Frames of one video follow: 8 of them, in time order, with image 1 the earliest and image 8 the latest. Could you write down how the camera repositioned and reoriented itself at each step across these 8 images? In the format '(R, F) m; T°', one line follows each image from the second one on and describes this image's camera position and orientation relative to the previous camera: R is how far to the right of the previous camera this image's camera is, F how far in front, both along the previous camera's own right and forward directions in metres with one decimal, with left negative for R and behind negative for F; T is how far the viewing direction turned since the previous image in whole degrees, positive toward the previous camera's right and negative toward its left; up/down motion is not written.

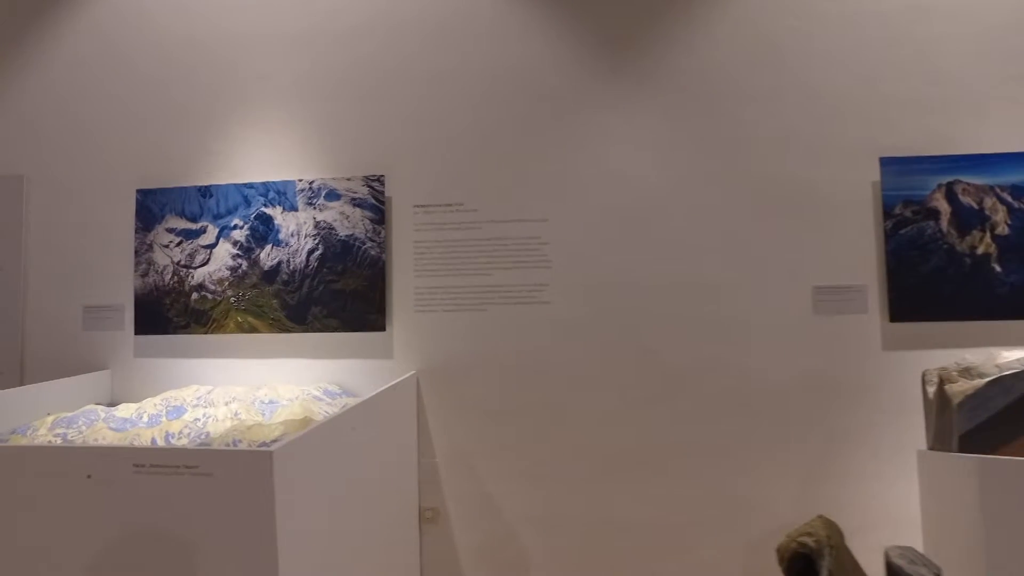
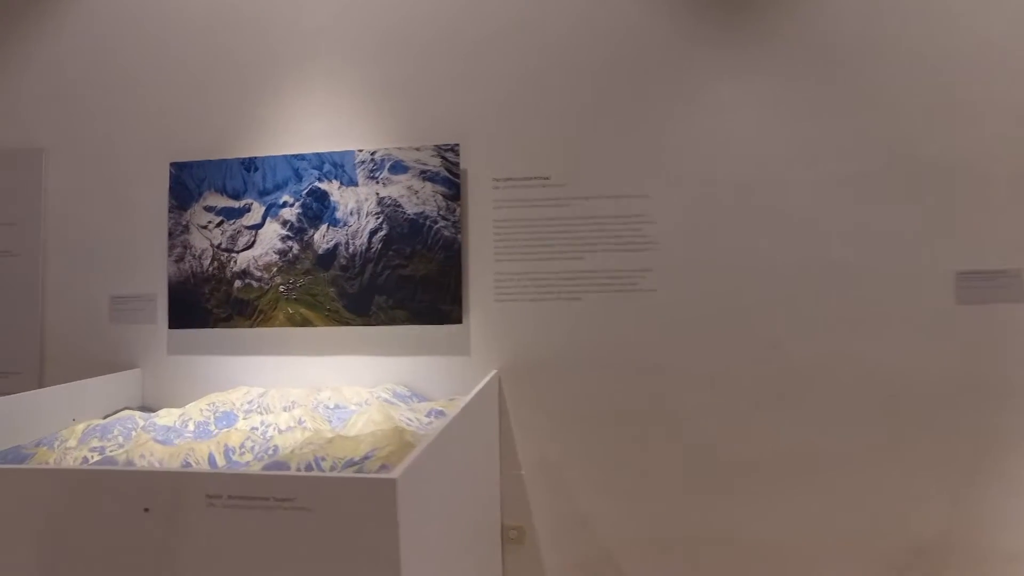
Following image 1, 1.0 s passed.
(-0.4, +0.5) m; 0°
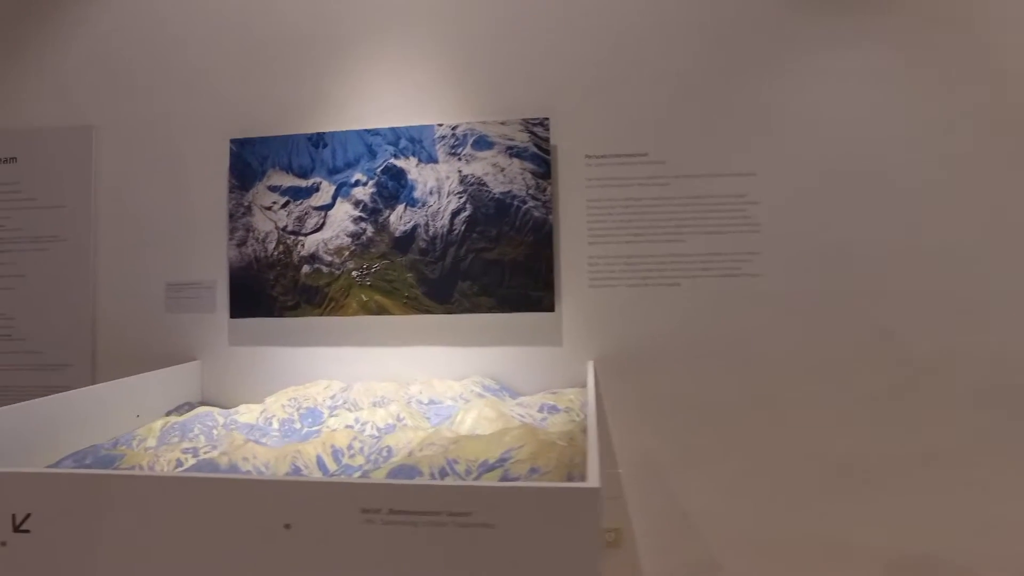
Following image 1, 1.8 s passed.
(-0.4, +0.2) m; 0°
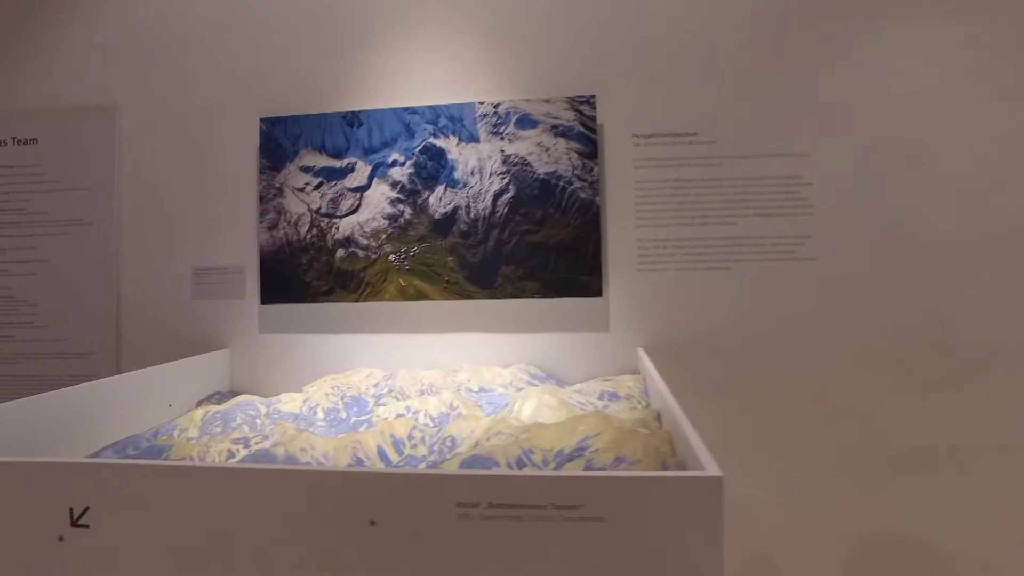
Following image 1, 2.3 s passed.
(-0.2, +0.1) m; 0°
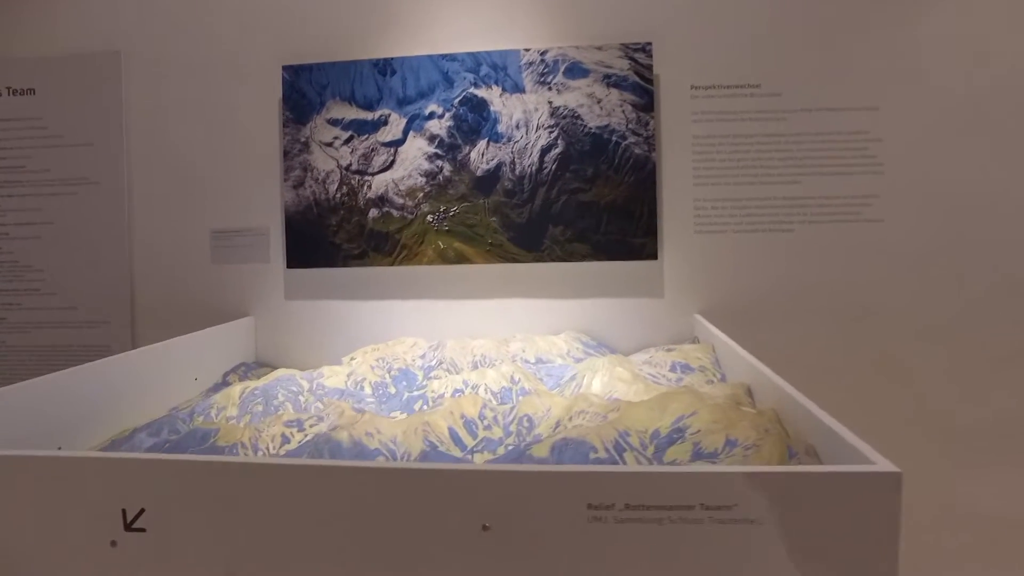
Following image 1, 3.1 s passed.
(-0.2, +0.2) m; +1°
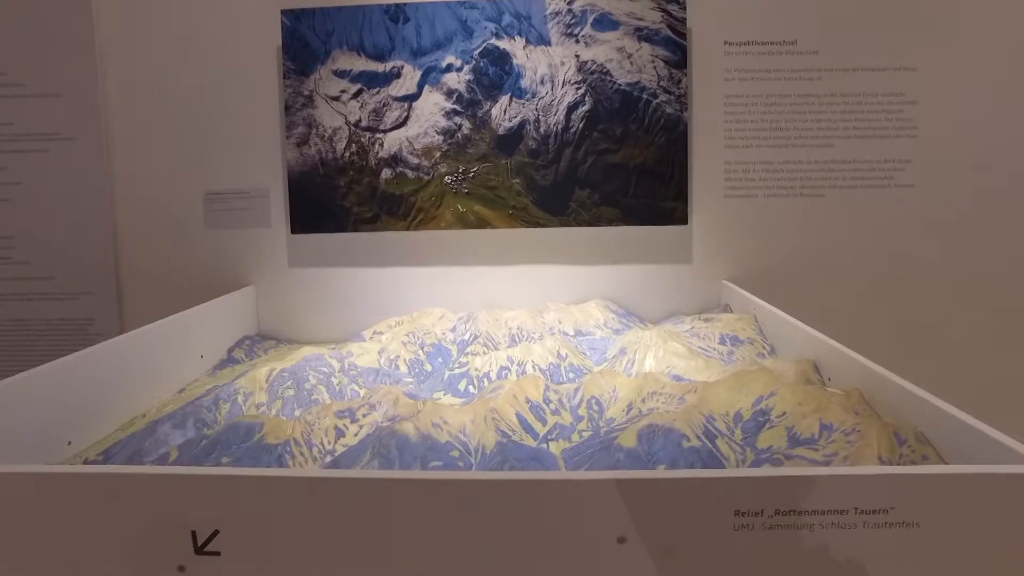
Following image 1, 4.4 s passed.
(-0.2, +0.1) m; +4°
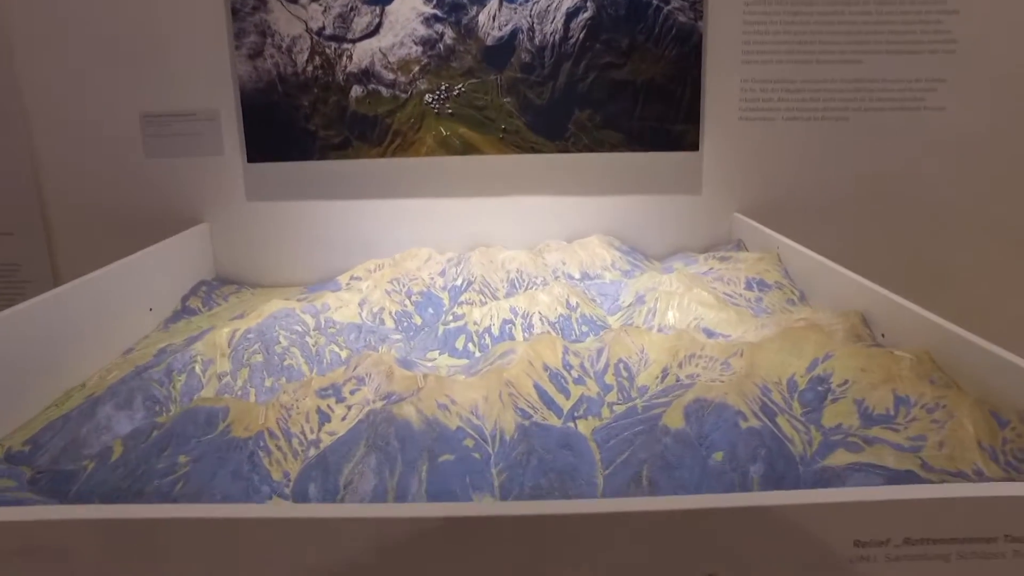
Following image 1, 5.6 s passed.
(-0.1, +0.3) m; +3°
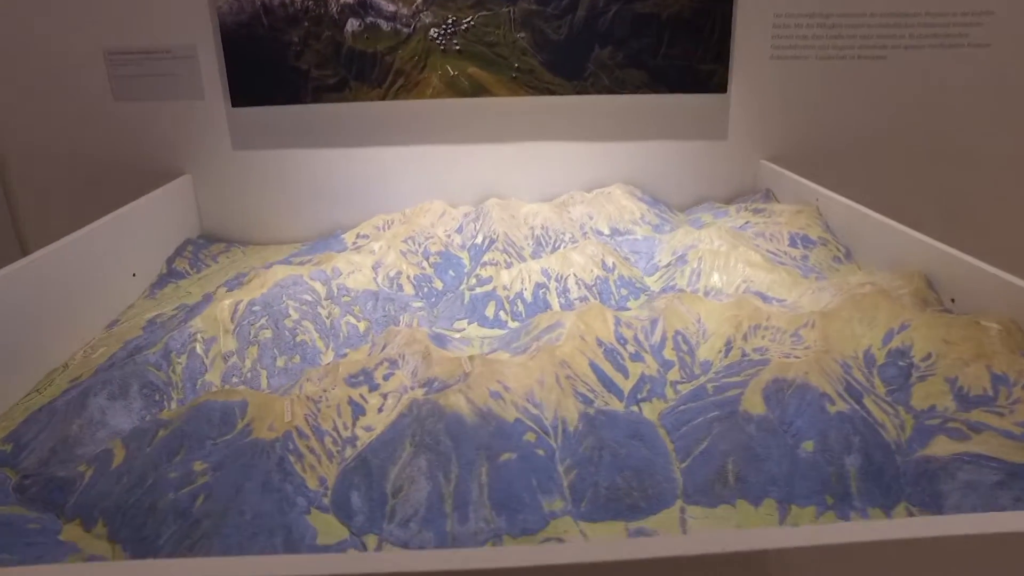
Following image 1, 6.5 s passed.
(-0.1, +0.2) m; +2°
